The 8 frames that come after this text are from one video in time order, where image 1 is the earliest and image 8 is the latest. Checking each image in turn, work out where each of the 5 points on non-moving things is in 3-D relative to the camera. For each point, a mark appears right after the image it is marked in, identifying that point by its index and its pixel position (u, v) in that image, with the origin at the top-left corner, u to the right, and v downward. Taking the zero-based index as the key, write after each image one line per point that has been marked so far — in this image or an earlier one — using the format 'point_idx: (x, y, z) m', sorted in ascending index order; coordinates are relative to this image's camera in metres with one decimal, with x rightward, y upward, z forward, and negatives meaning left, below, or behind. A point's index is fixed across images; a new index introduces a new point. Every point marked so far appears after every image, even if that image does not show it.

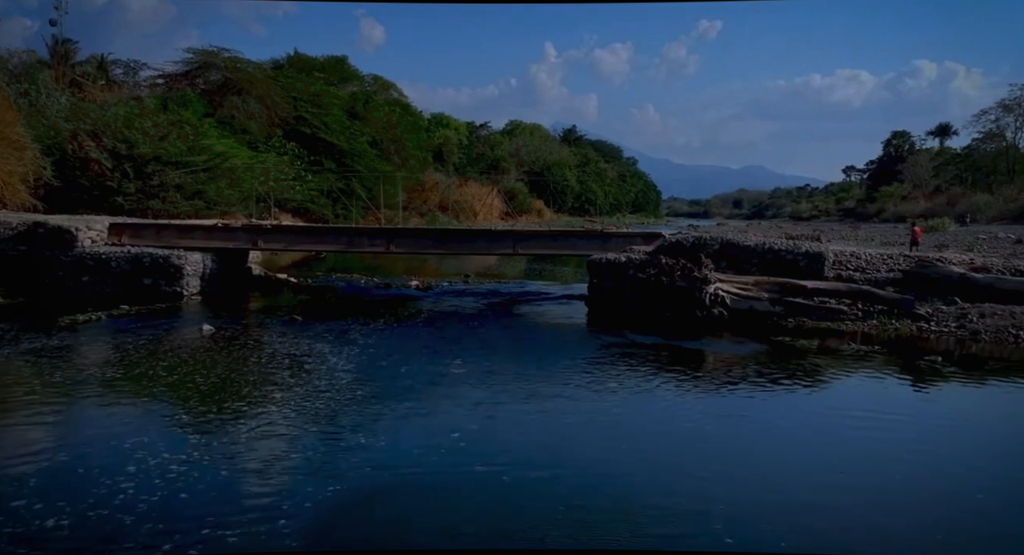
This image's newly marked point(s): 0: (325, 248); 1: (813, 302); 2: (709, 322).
0: (-4.8, +0.7, +19.7) m
1: (+6.4, -0.5, +16.4) m
2: (+4.3, -1.0, +16.4) m
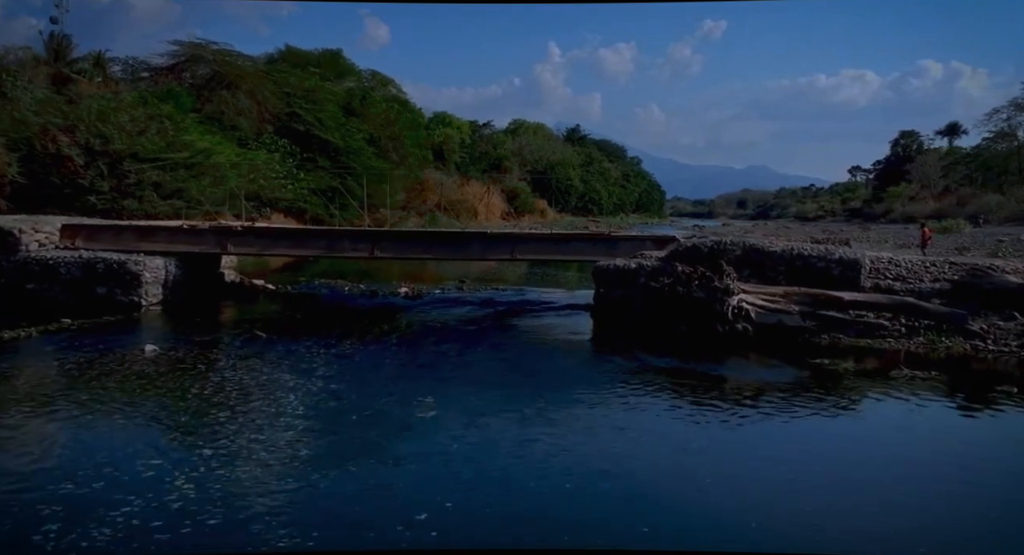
0: (-4.9, +0.5, +17.8) m
1: (+6.3, -0.7, +14.4) m
2: (+4.2, -1.2, +14.4) m
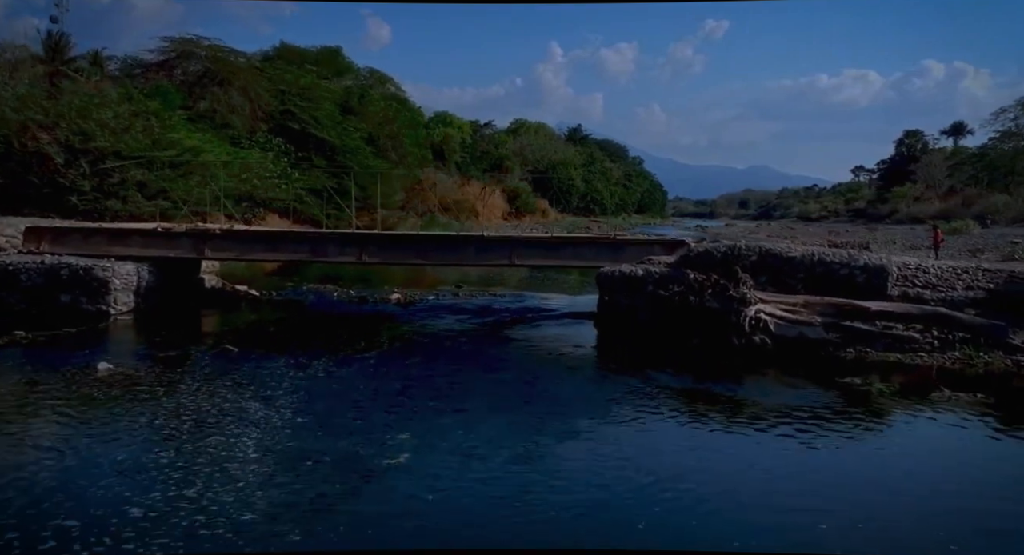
0: (-4.9, +0.4, +16.6) m
1: (+6.3, -0.9, +13.2) m
2: (+4.1, -1.3, +13.2) m
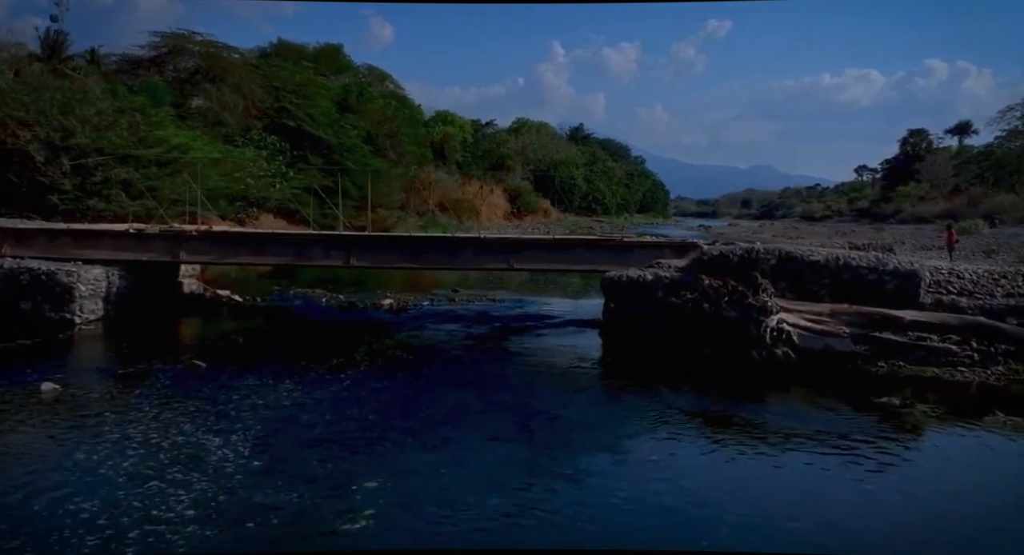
0: (-4.9, +0.3, +15.5) m
1: (+6.2, -1.0, +12.1) m
2: (+4.1, -1.4, +12.1) m
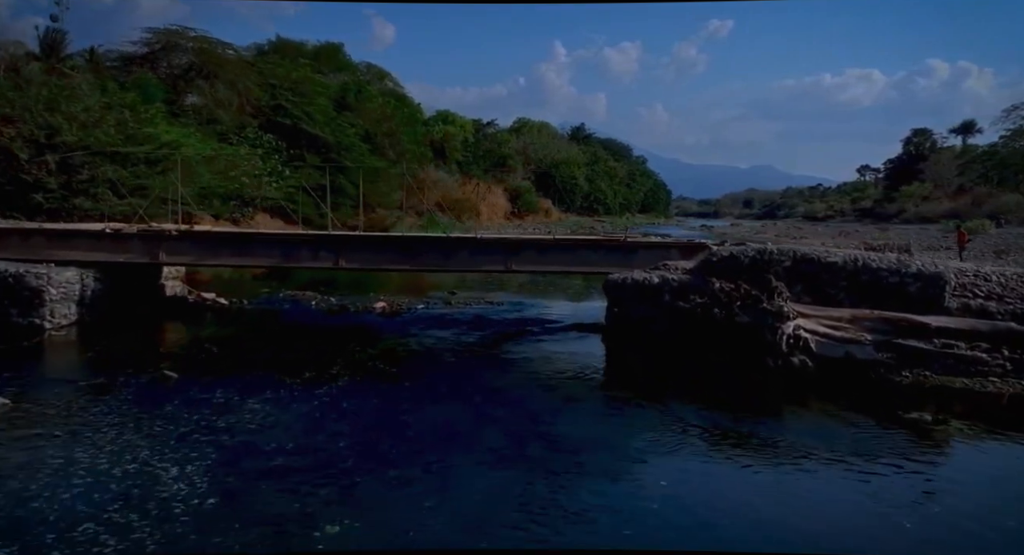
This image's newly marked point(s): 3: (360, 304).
0: (-5.0, +0.3, +14.7) m
1: (+6.2, -1.0, +11.2) m
2: (+4.1, -1.4, +11.2) m
3: (-3.5, -0.6, +17.9) m
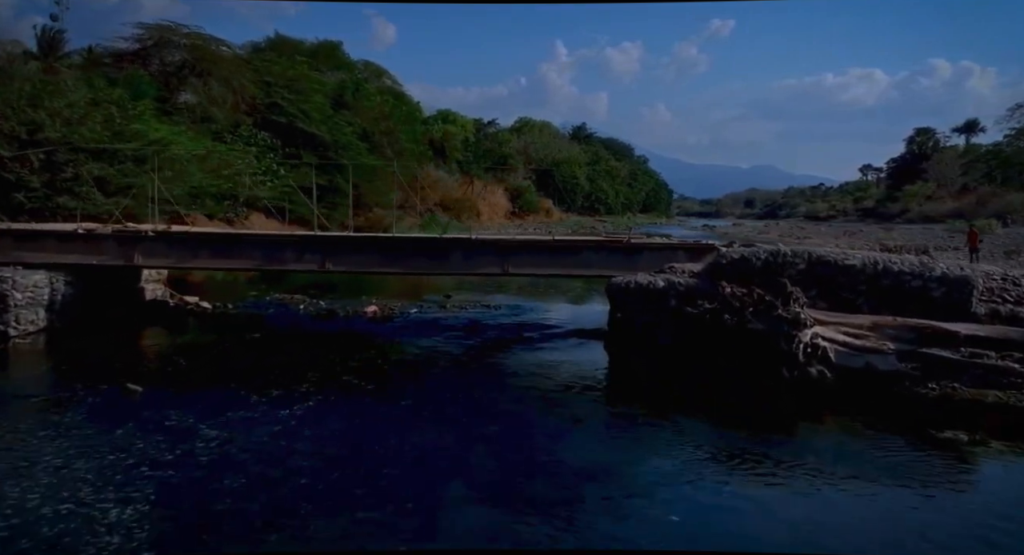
0: (-5.0, +0.2, +13.8) m
1: (+6.1, -1.1, +10.4) m
2: (+4.0, -1.5, +10.4) m
3: (-3.6, -0.7, +17.1) m
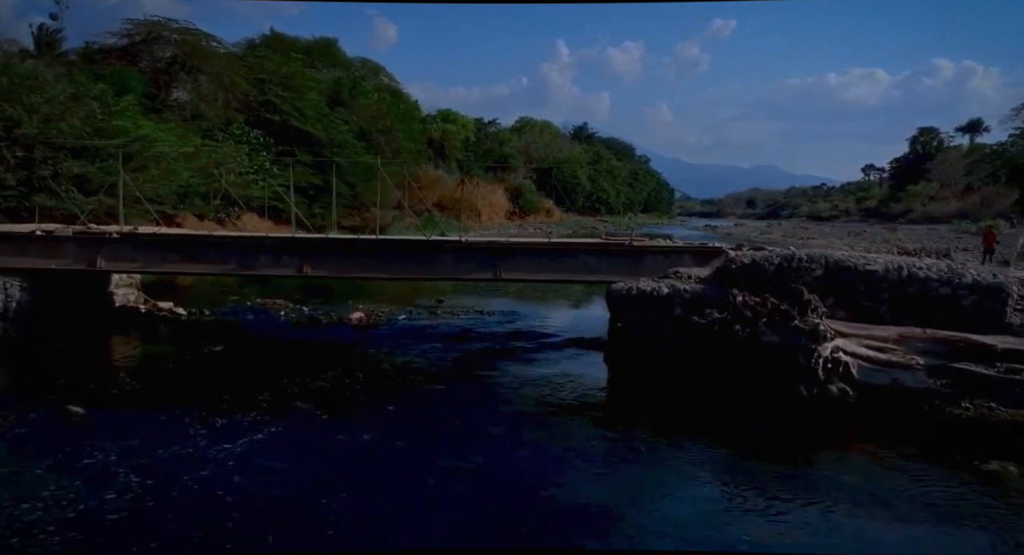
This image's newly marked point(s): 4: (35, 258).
0: (-5.2, +0.1, +12.9) m
1: (+6.0, -1.2, +9.4) m
2: (+3.9, -1.6, +9.4) m
3: (-3.7, -0.8, +16.1) m
4: (-7.8, +0.4, +12.5) m
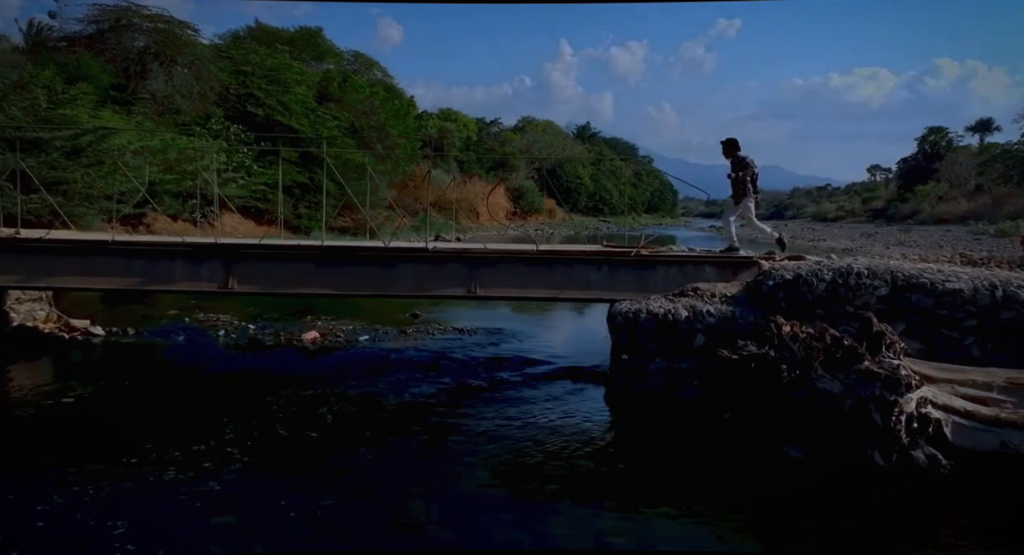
0: (-5.5, -0.1, +10.3) m
1: (+5.7, -1.4, +6.8) m
2: (+3.6, -1.8, +6.8) m
3: (-4.0, -1.0, +13.5) m
4: (-8.1, +0.2, +9.9) m
